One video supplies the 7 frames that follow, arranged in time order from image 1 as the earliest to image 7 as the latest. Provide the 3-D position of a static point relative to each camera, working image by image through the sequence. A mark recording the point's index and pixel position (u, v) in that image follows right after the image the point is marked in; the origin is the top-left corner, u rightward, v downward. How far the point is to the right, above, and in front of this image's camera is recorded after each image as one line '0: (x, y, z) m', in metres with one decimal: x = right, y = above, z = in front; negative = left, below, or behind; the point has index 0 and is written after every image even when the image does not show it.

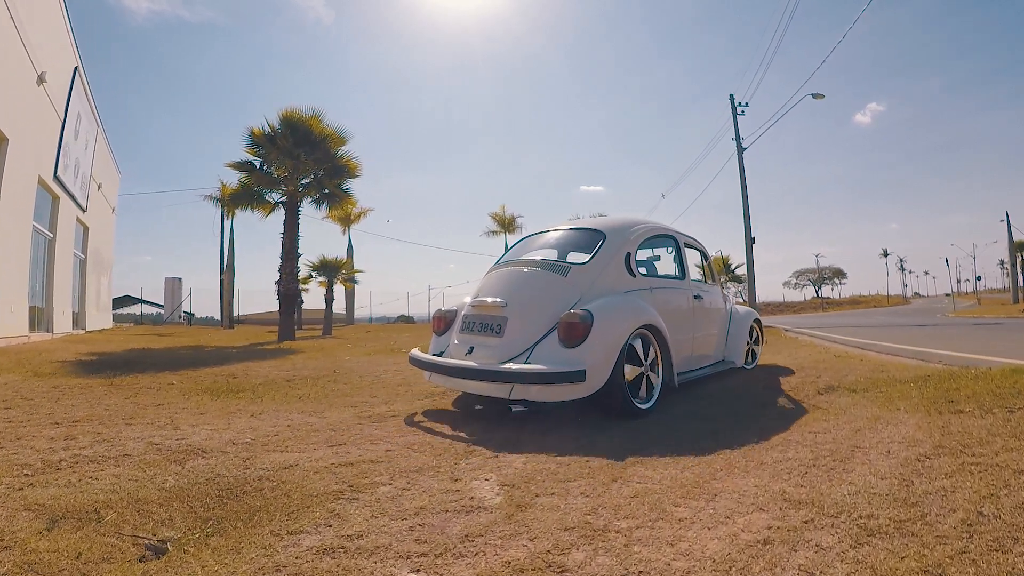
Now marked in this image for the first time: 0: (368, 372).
0: (-2.2, -1.3, +8.4) m
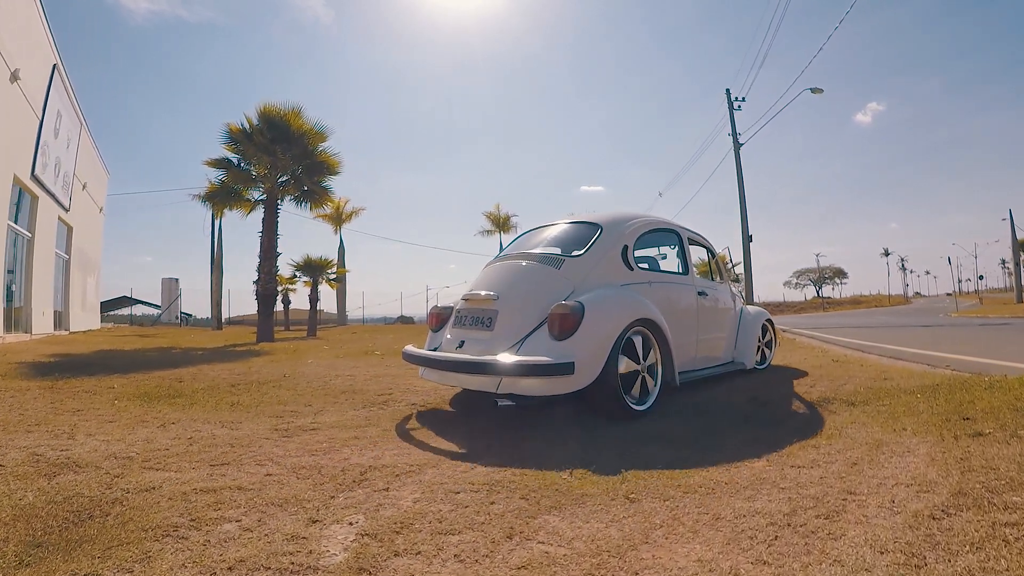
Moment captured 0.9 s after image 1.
0: (-2.7, -1.3, +7.7) m
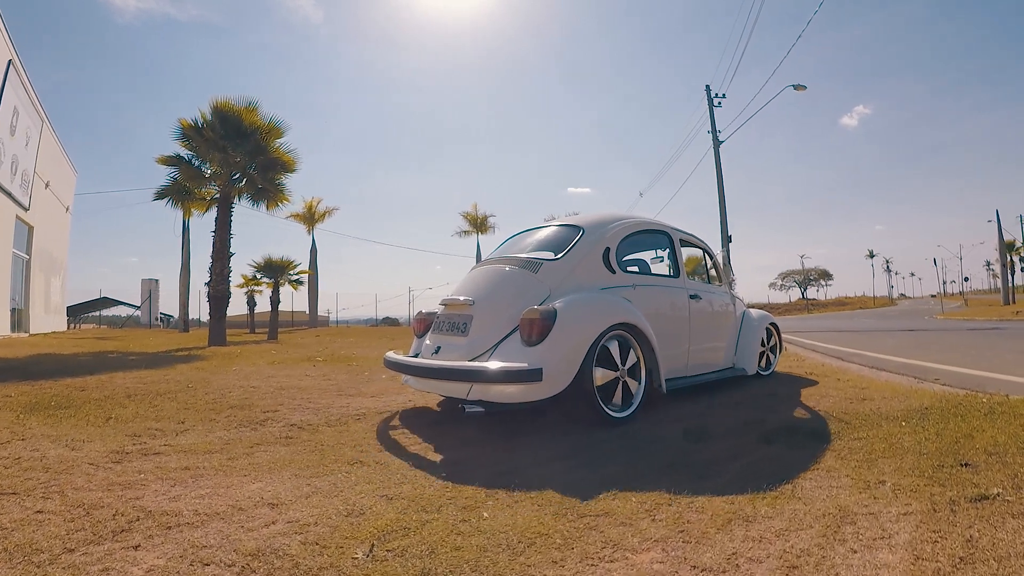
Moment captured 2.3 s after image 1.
0: (-3.5, -1.3, +6.7) m
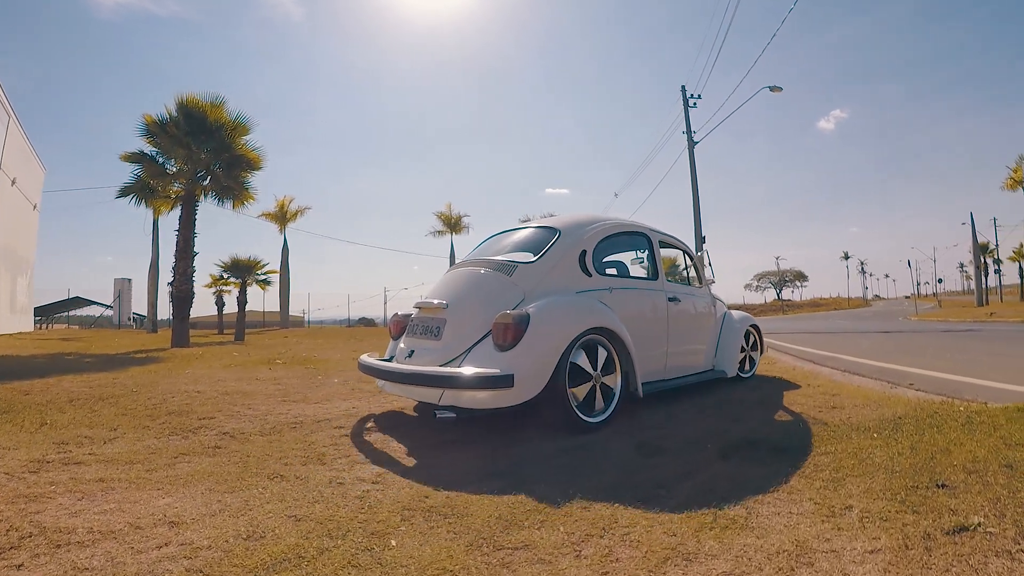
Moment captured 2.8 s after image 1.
0: (-3.9, -1.2, +6.3) m
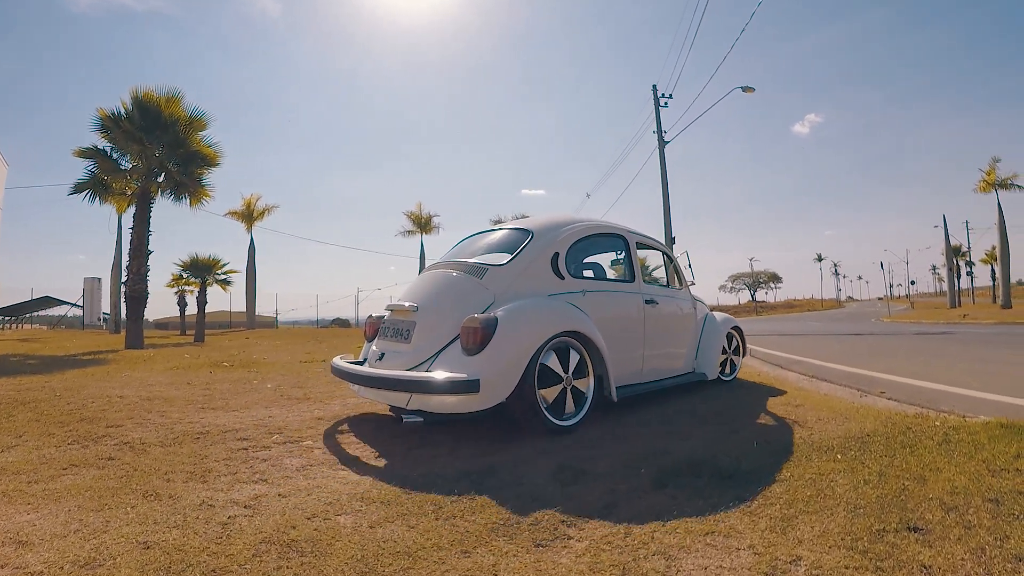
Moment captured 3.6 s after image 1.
0: (-4.4, -1.2, +5.8) m
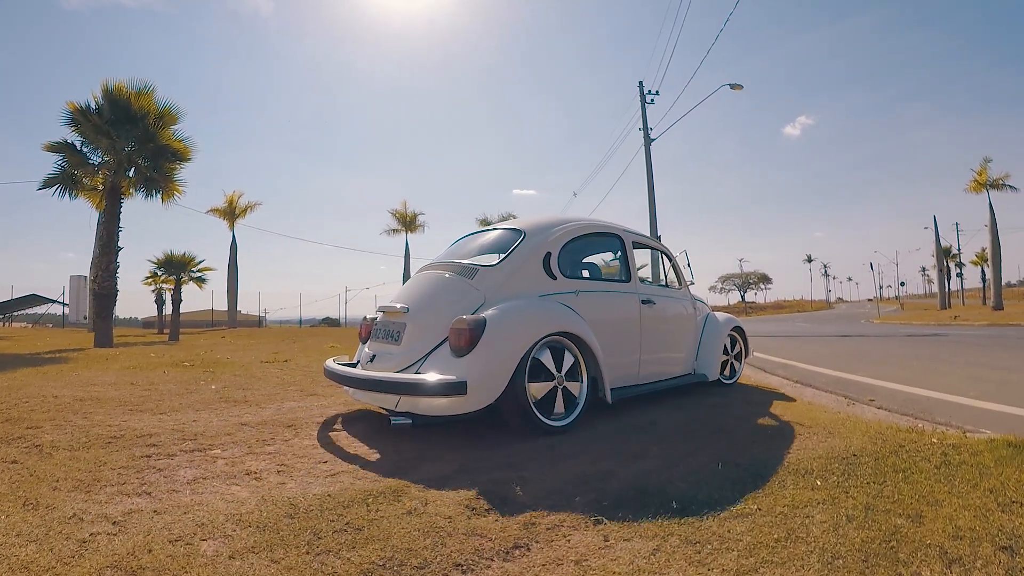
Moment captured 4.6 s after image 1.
0: (-4.8, -1.1, +5.3) m
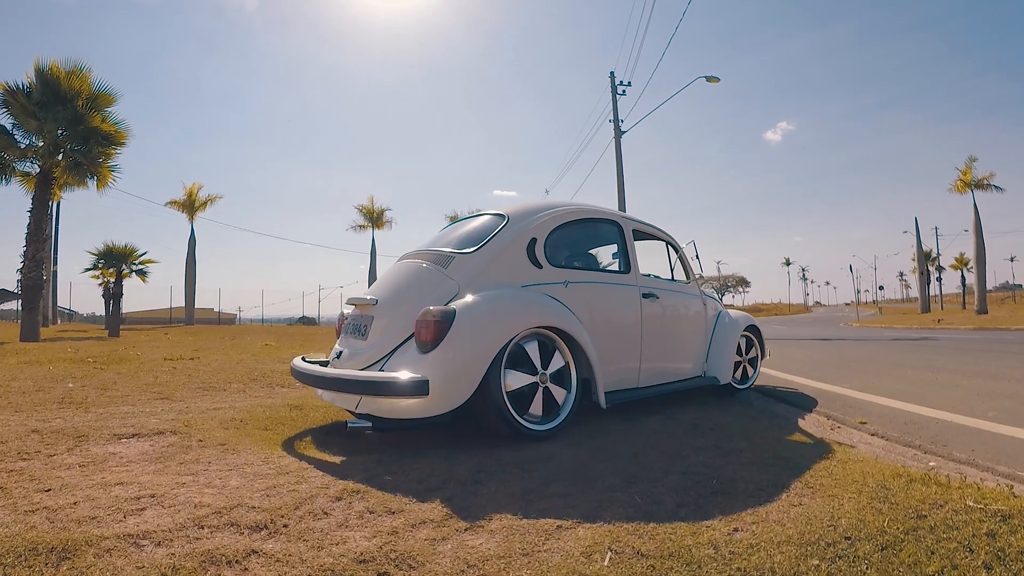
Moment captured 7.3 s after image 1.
0: (-5.4, -1.0, +4.3) m
